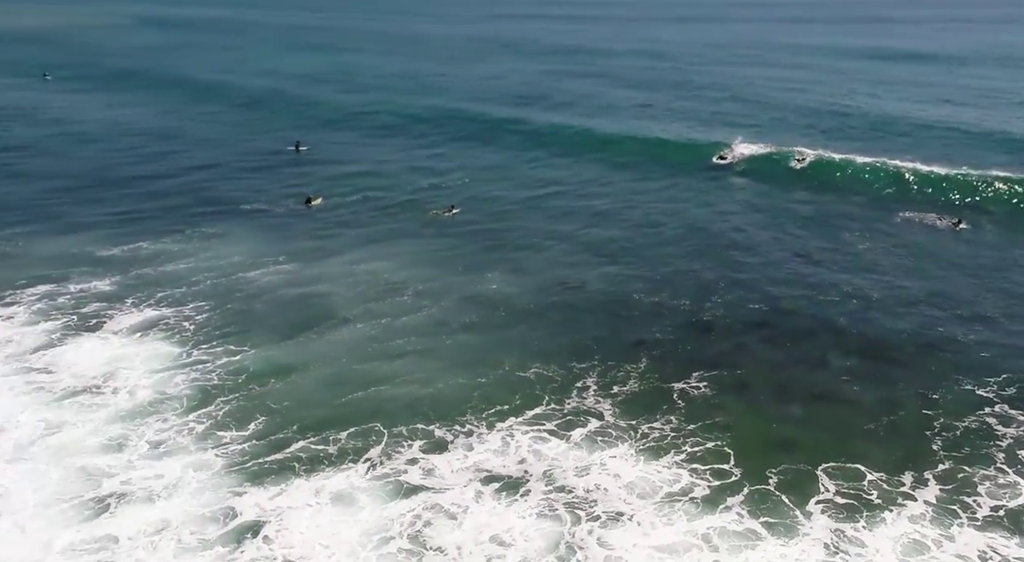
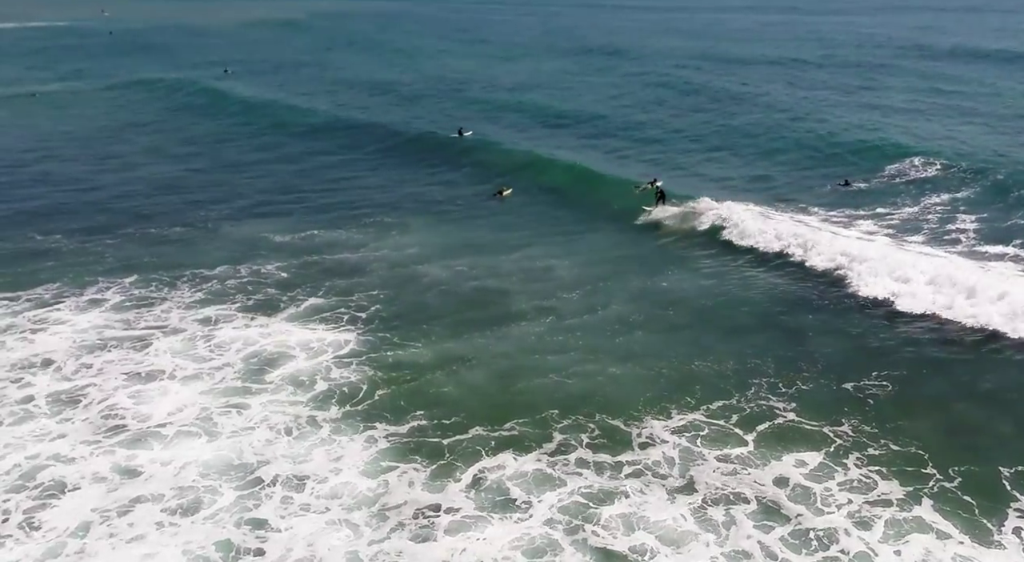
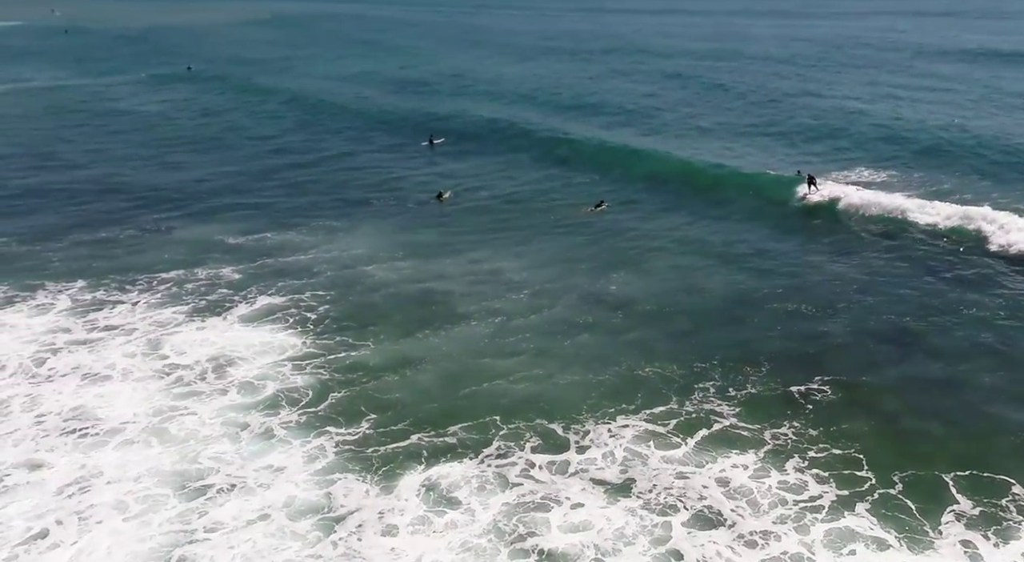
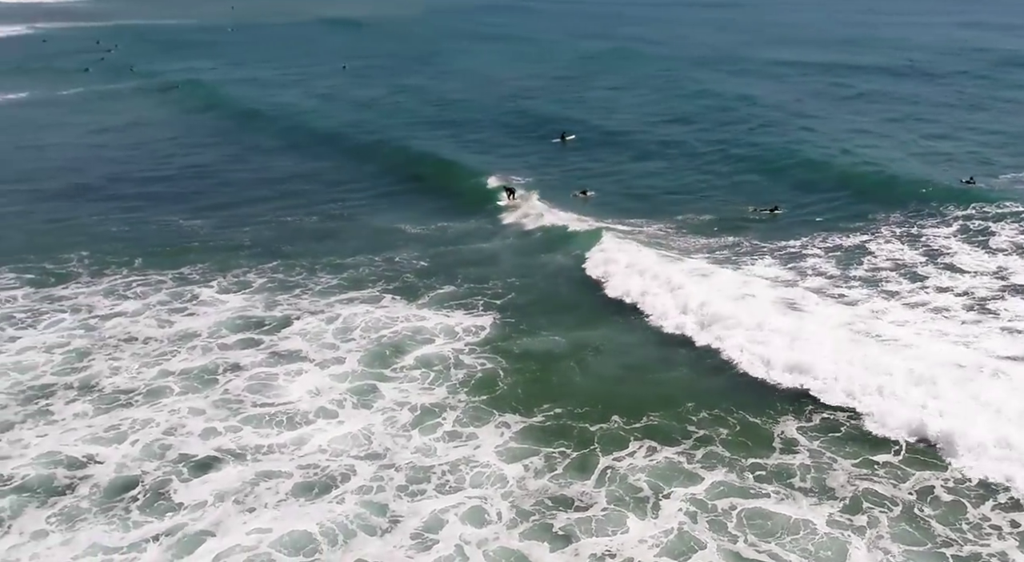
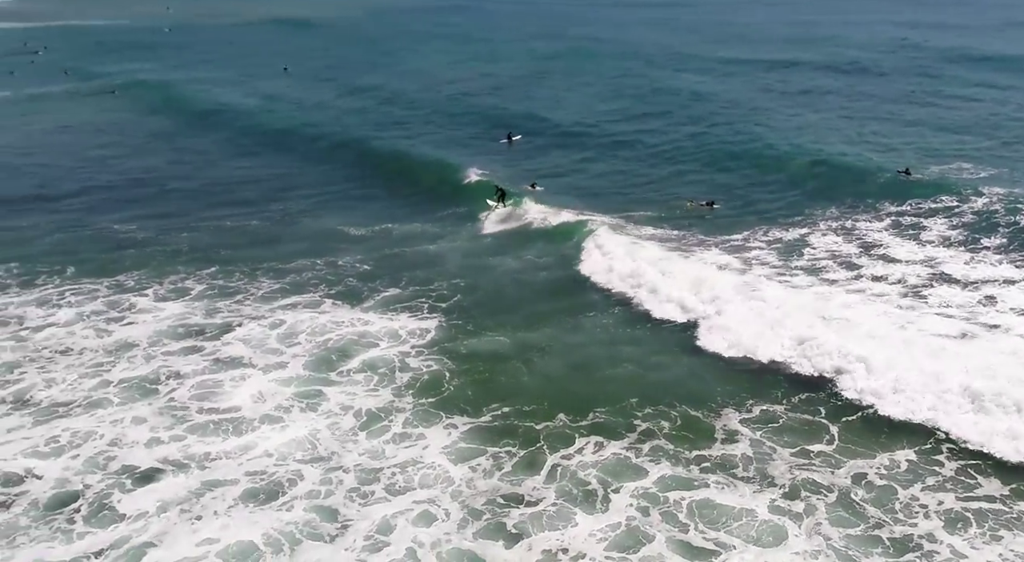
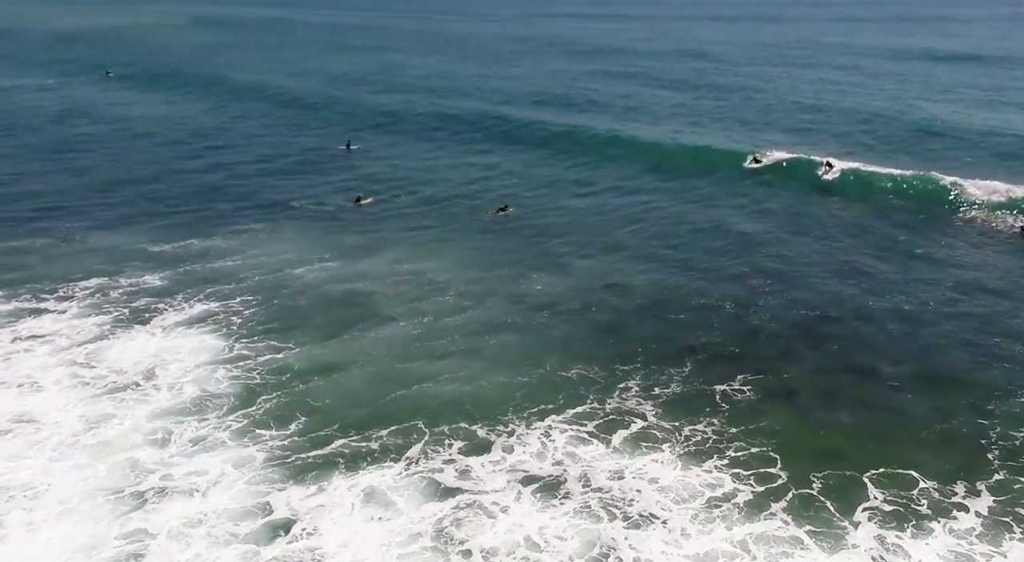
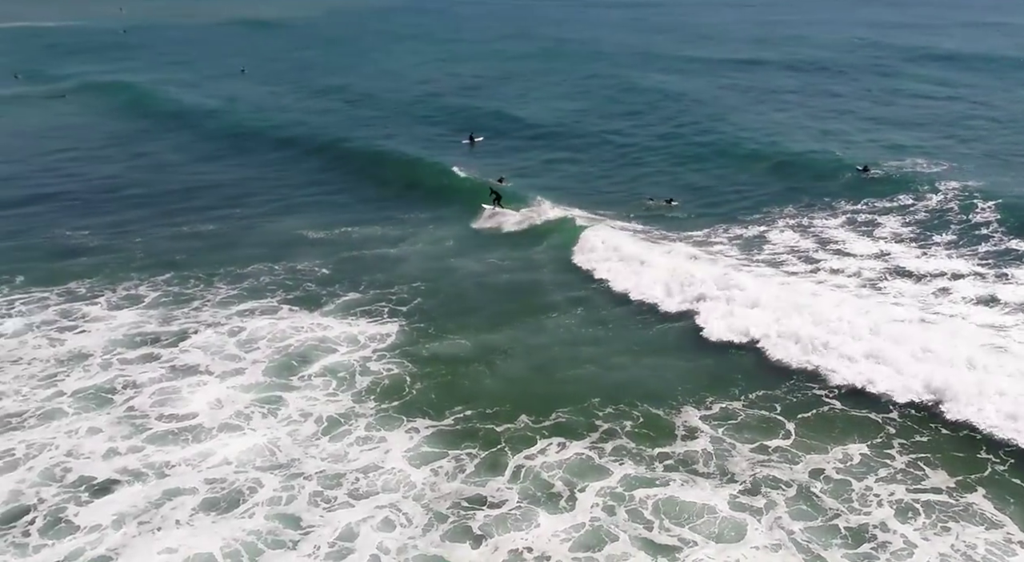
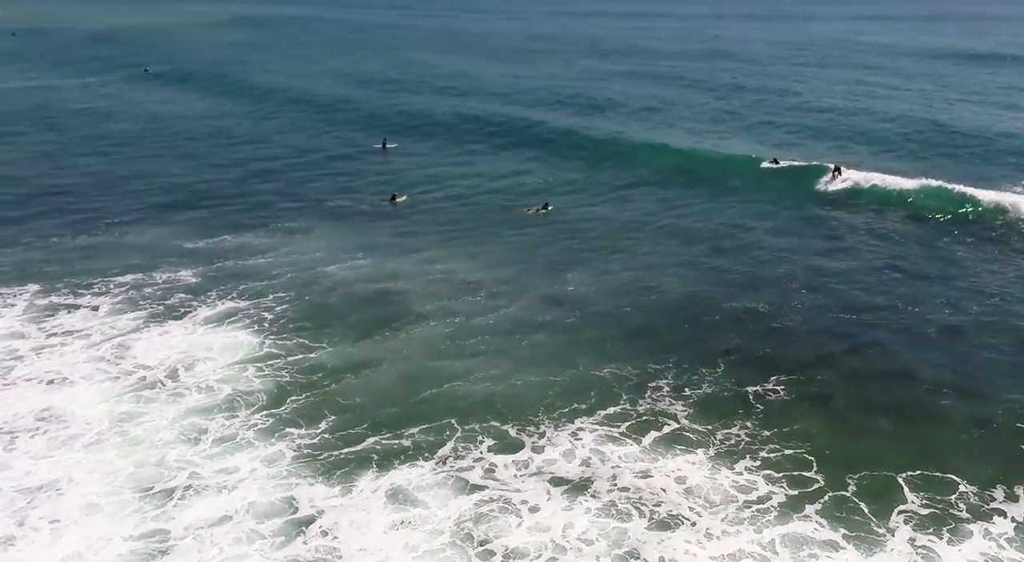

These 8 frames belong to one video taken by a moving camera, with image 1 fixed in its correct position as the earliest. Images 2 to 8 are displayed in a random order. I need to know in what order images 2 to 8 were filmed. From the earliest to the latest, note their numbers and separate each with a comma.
6, 8, 3, 2, 7, 5, 4
